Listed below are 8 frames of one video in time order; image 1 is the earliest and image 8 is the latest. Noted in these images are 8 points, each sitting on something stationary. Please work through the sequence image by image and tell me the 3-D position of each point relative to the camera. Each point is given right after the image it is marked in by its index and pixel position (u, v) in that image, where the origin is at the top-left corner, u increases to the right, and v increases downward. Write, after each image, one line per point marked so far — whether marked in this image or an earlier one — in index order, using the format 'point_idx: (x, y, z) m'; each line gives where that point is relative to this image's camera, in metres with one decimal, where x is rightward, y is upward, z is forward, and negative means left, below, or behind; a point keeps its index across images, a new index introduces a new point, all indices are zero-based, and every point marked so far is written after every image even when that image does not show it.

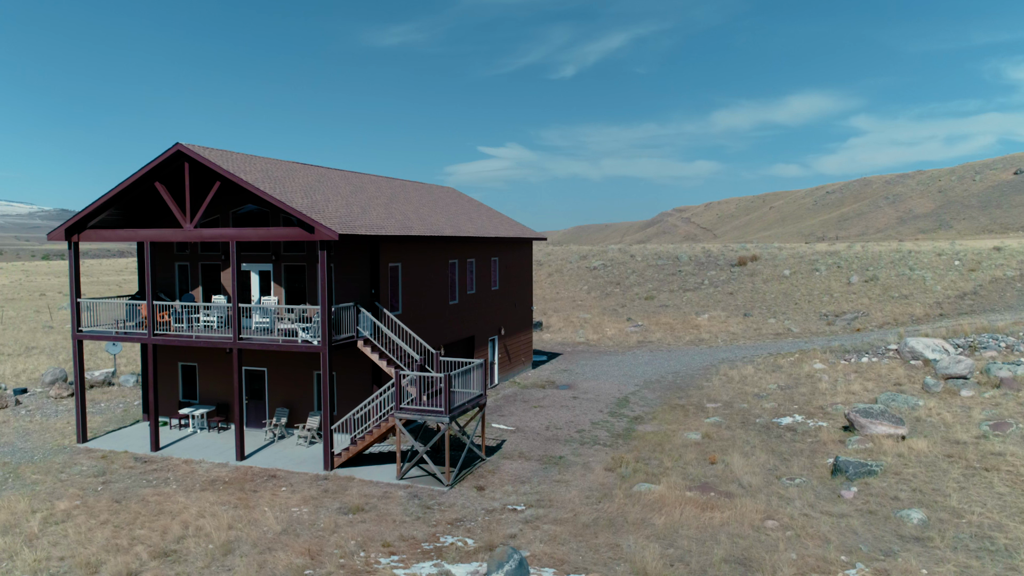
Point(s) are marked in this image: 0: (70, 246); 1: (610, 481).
0: (-11.5, +1.1, +15.8) m
1: (+2.2, -4.4, +14.0) m
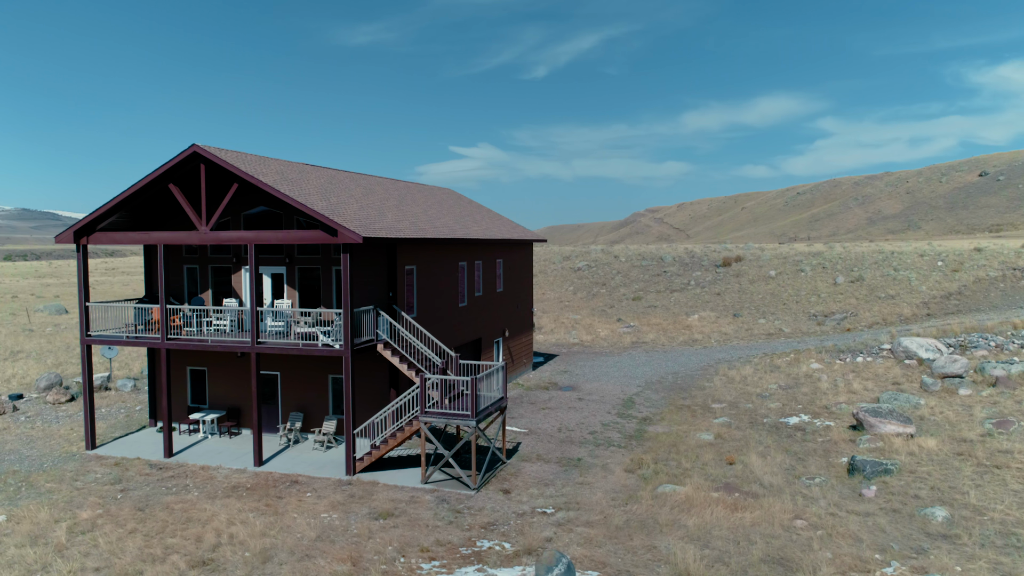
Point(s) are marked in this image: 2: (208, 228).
0: (-11.0, +1.0, +15.5) m
1: (+2.8, -4.5, +14.0) m
2: (-7.2, +1.5, +14.6) m
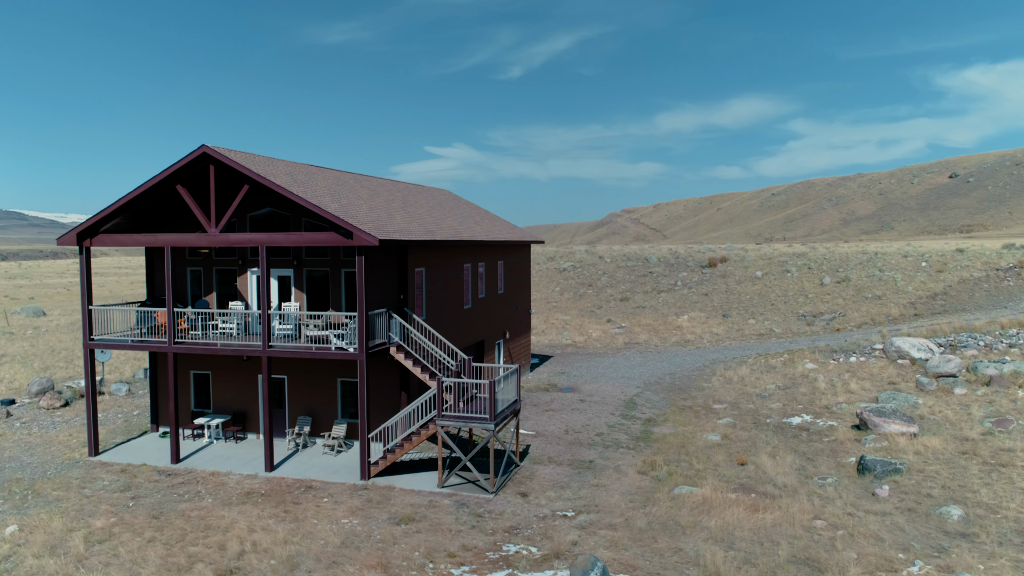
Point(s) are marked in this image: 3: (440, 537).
0: (-10.7, +0.9, +15.1) m
1: (+3.1, -4.5, +14.0) m
2: (-6.9, +1.4, +14.4) m
3: (-1.3, -4.4, +10.8) m
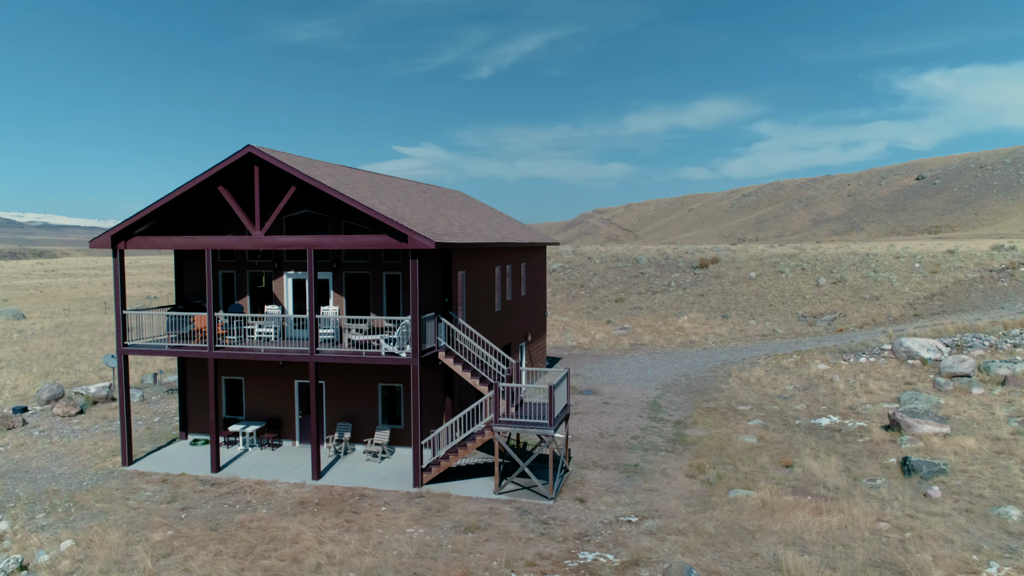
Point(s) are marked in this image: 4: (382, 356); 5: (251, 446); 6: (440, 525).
0: (-9.6, +0.8, +14.7) m
1: (+4.3, -4.6, +14.0) m
2: (-5.7, +1.3, +14.0) m
3: (0.0, -4.5, +10.6) m
4: (-2.9, -1.6, +14.0) m
5: (-6.9, -4.2, +16.2) m
6: (-1.4, -4.4, +11.4) m
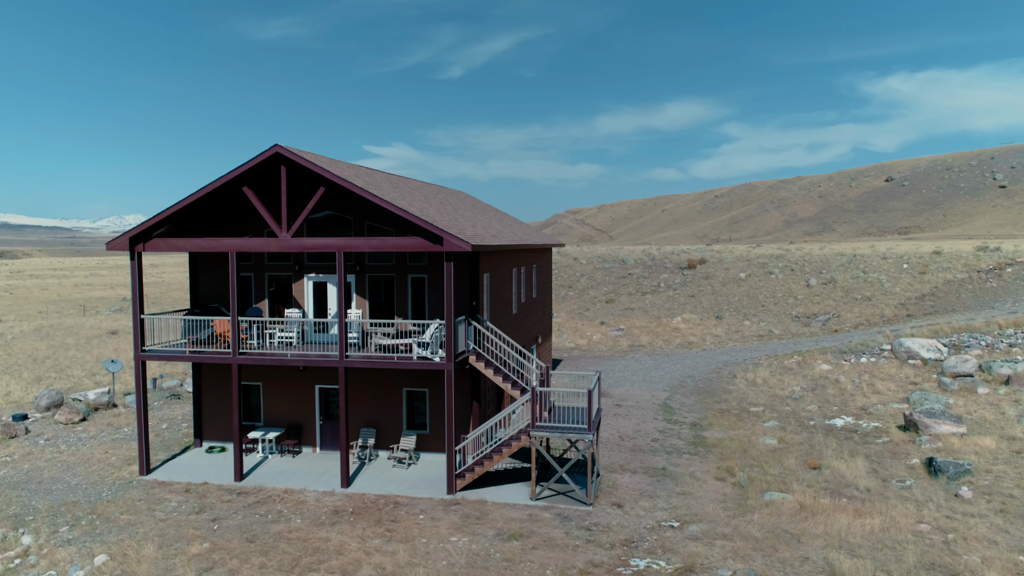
0: (-8.8, +0.7, +14.3) m
1: (+5.0, -4.7, +13.9) m
2: (-5.0, +1.2, +13.7) m
3: (+0.8, -4.5, +10.4) m
4: (-2.2, -1.6, +13.7) m
5: (-6.3, -4.3, +15.8) m
6: (-0.5, -4.5, +11.2) m
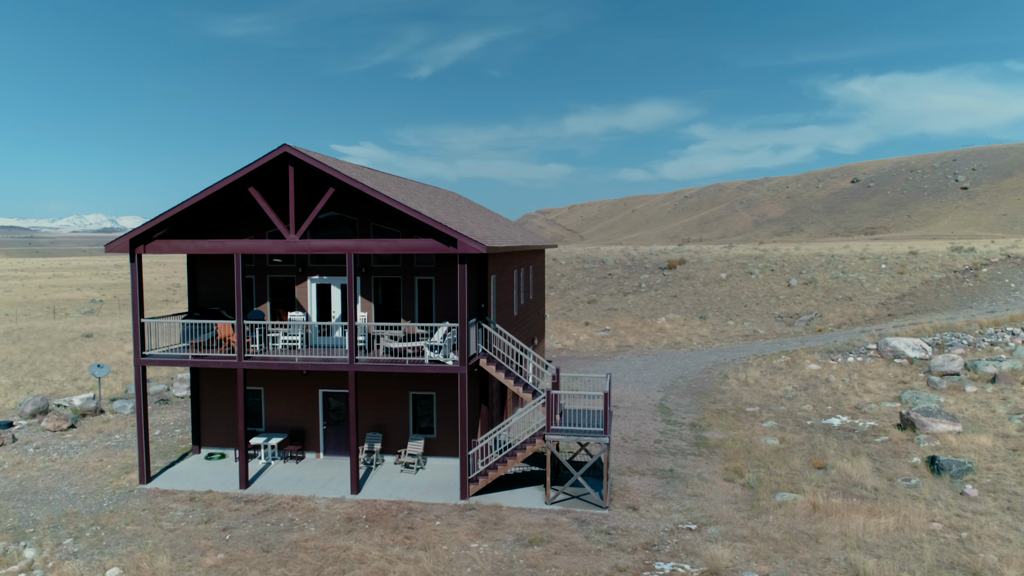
0: (-8.6, +0.6, +13.8) m
1: (+5.3, -4.7, +14.0) m
2: (-4.7, +1.1, +13.4) m
3: (+1.2, -4.6, +10.3) m
4: (-1.9, -1.7, +13.6) m
5: (-6.1, -4.3, +15.5) m
6: (-0.2, -4.6, +11.1) m
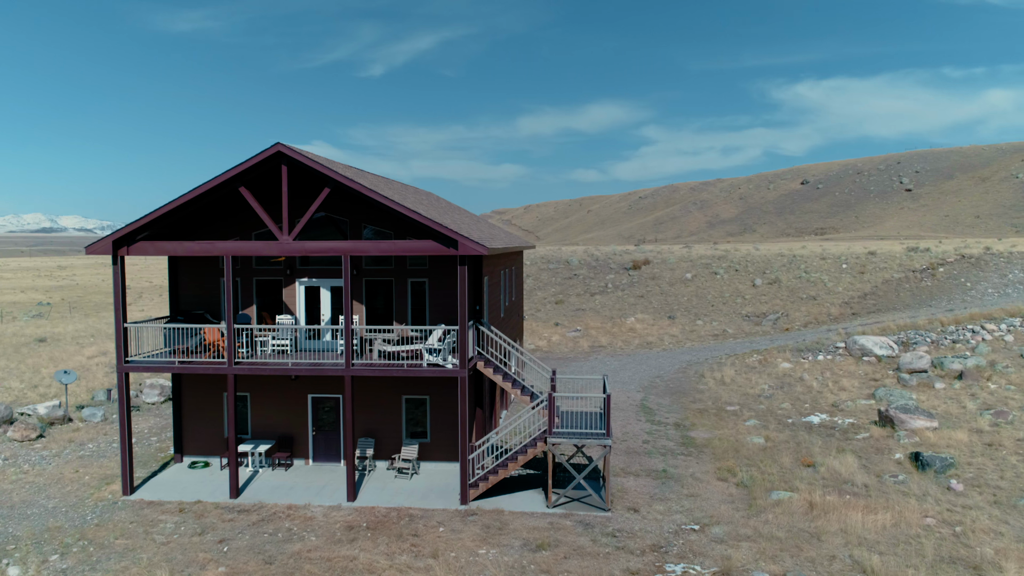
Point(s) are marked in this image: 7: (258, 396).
0: (-8.6, +0.6, +13.3) m
1: (+5.3, -4.7, +14.2) m
2: (-4.8, +1.1, +13.1) m
3: (+1.4, -4.6, +10.3) m
4: (-2.0, -1.7, +13.3) m
5: (-6.2, -4.4, +15.0) m
6: (0.0, -4.6, +11.0) m
7: (-6.4, -2.7, +15.5) m
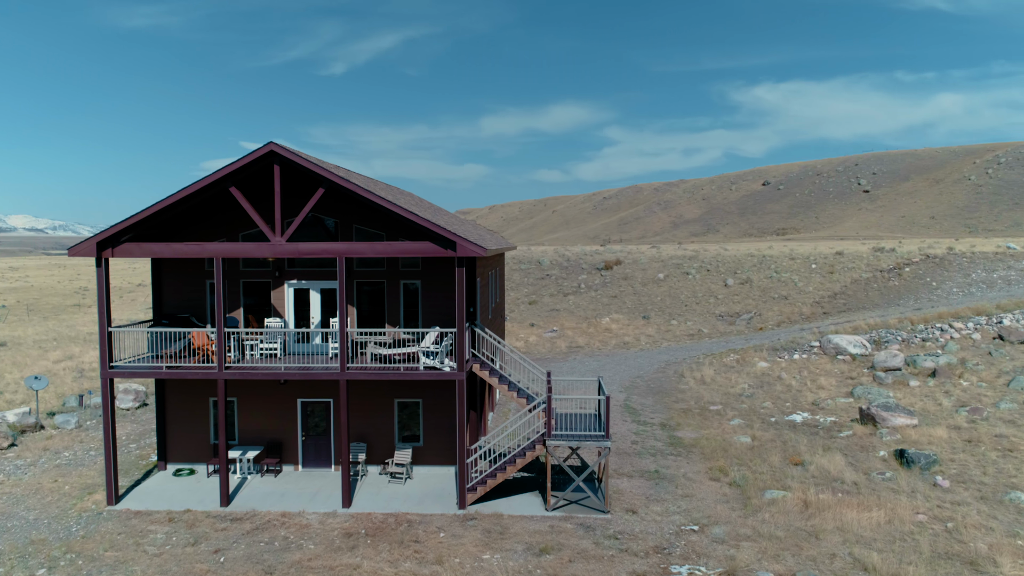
0: (-8.7, +0.5, +12.8) m
1: (+5.2, -4.8, +14.3) m
2: (-4.8, +1.0, +12.7) m
3: (+1.5, -4.7, +10.3) m
4: (-2.0, -1.8, +13.2) m
5: (-6.3, -4.5, +14.7) m
6: (0.0, -4.6, +10.9) m
7: (-6.6, -2.8, +15.1) m
